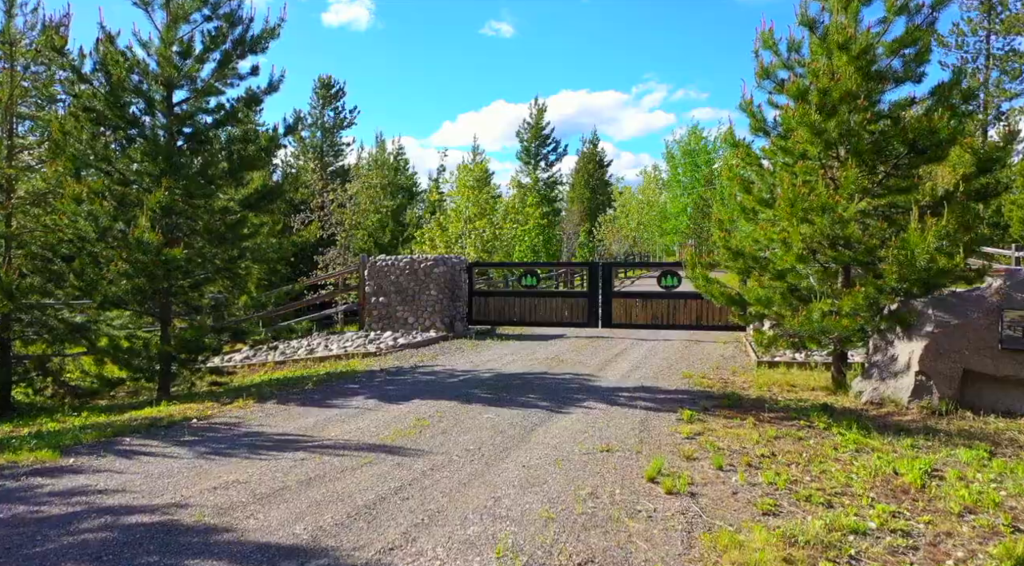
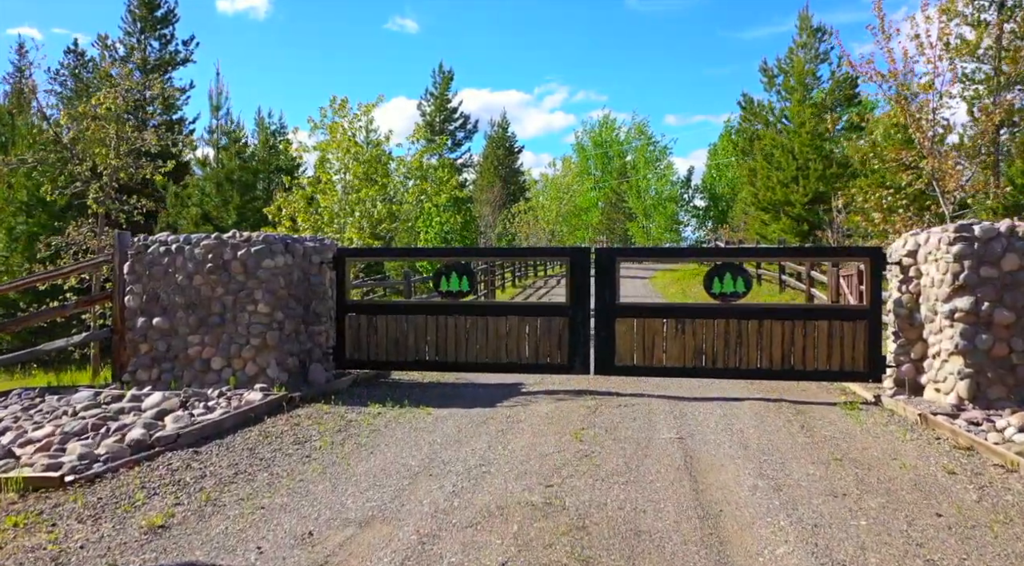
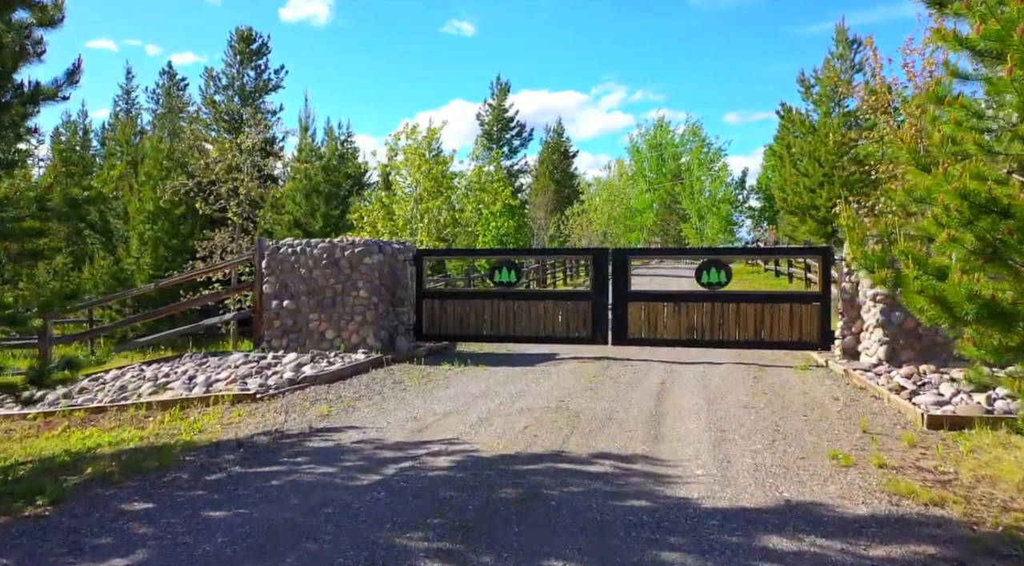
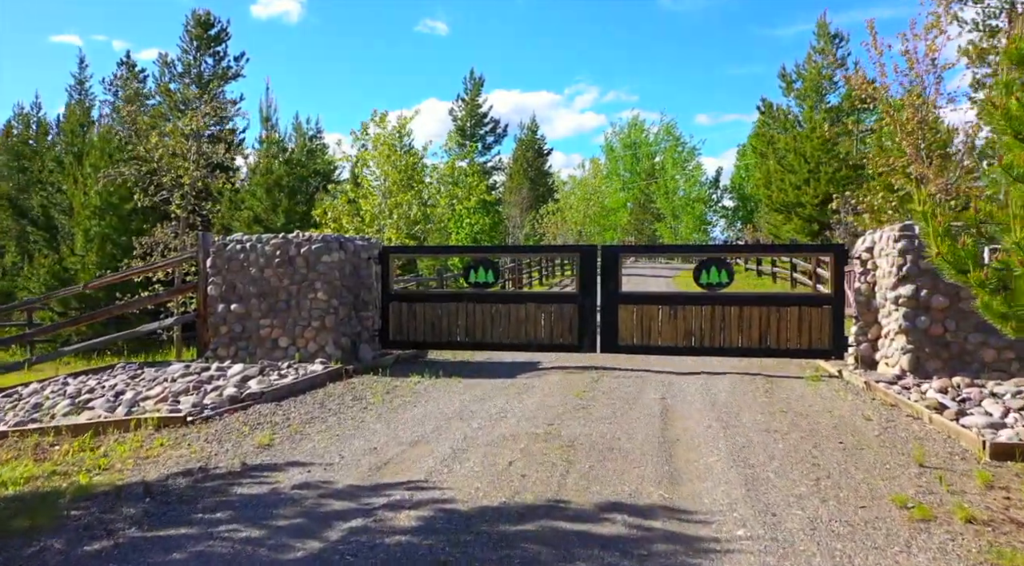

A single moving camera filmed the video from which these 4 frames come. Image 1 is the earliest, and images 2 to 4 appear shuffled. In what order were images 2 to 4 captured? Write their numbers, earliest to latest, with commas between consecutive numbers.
3, 4, 2
